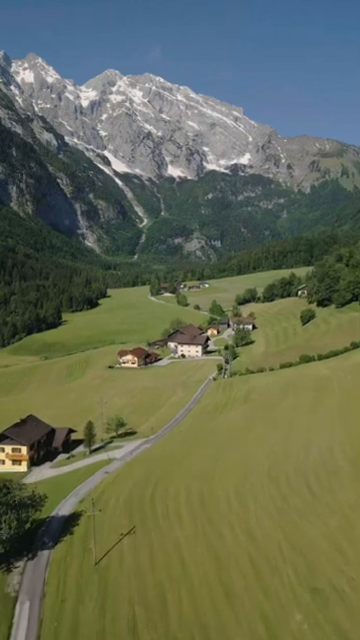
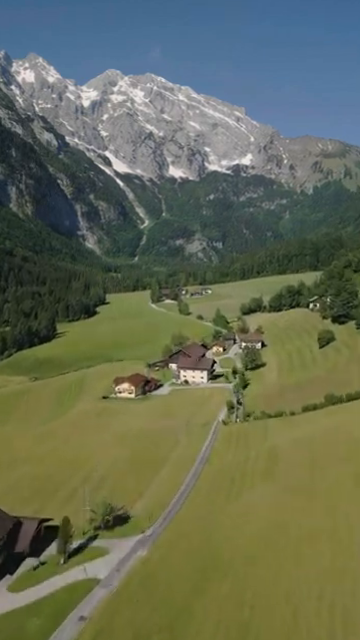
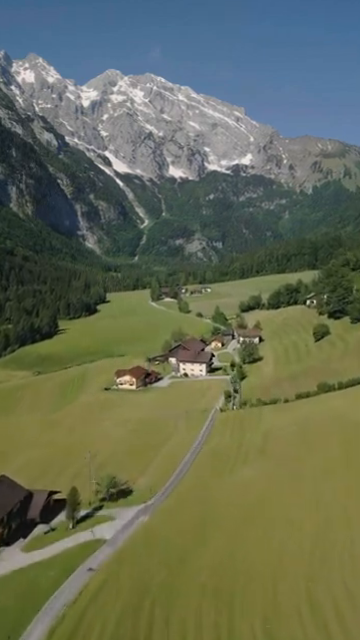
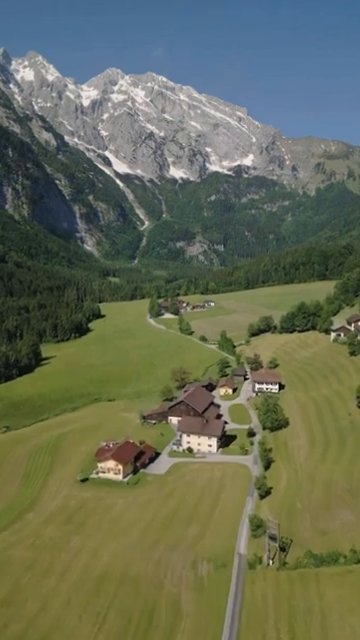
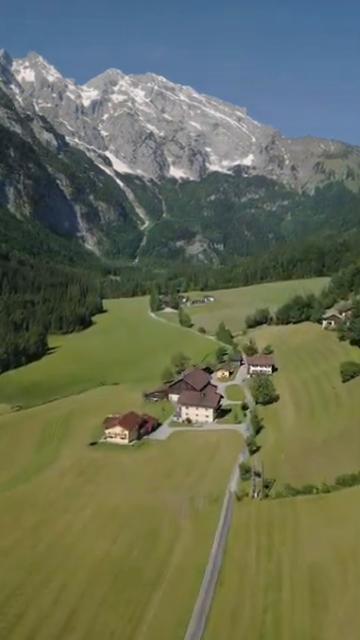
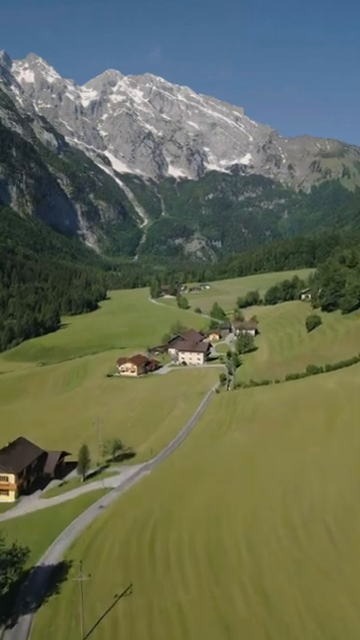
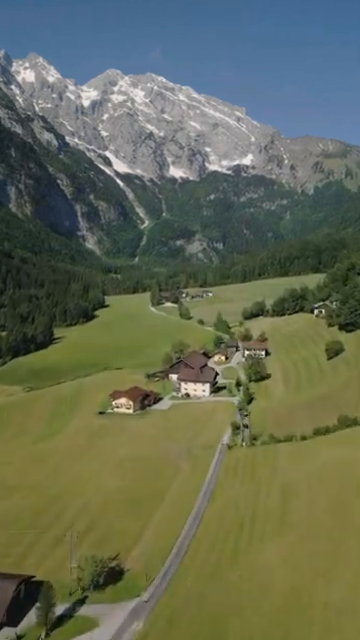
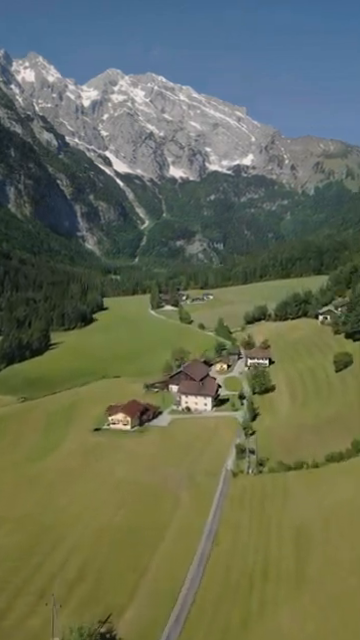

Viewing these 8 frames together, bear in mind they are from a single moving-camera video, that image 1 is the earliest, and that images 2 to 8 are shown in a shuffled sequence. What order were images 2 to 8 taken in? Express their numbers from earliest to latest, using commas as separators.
6, 3, 2, 7, 8, 5, 4
